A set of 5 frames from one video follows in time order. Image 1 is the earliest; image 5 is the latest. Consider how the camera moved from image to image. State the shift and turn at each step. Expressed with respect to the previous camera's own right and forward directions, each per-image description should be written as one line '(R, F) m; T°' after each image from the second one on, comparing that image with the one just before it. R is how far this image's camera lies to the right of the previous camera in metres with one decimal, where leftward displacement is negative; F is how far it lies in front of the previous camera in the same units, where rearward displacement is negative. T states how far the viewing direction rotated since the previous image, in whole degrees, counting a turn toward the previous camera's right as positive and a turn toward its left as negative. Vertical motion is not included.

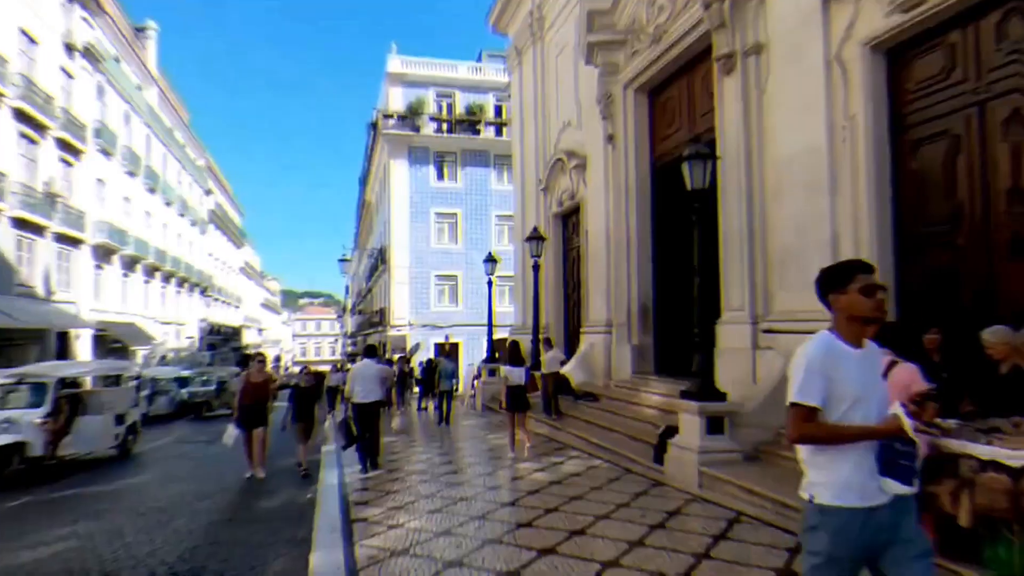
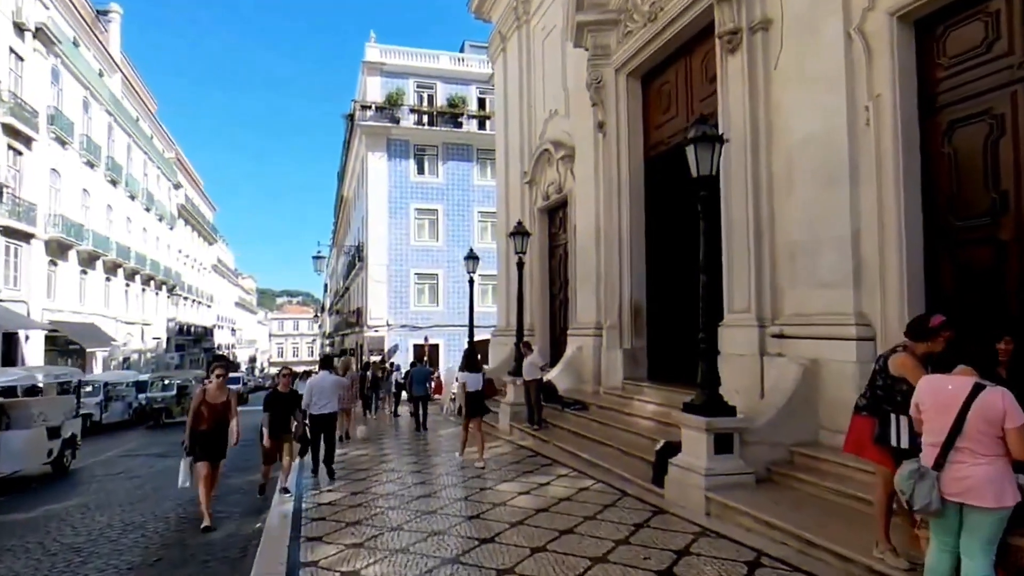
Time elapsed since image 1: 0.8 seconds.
(0.0, +1.0) m; +2°
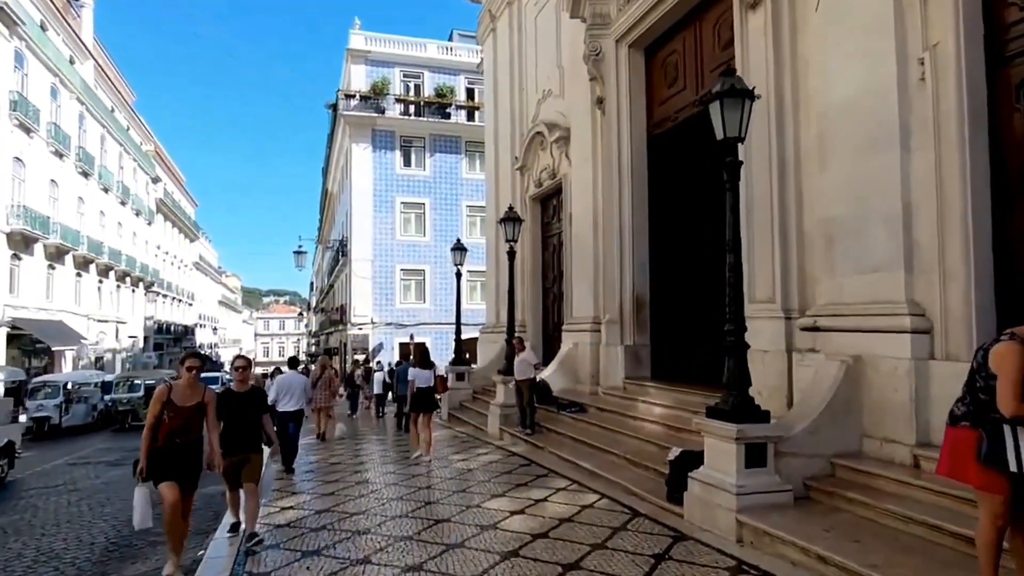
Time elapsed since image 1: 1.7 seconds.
(0.0, +1.1) m; +1°
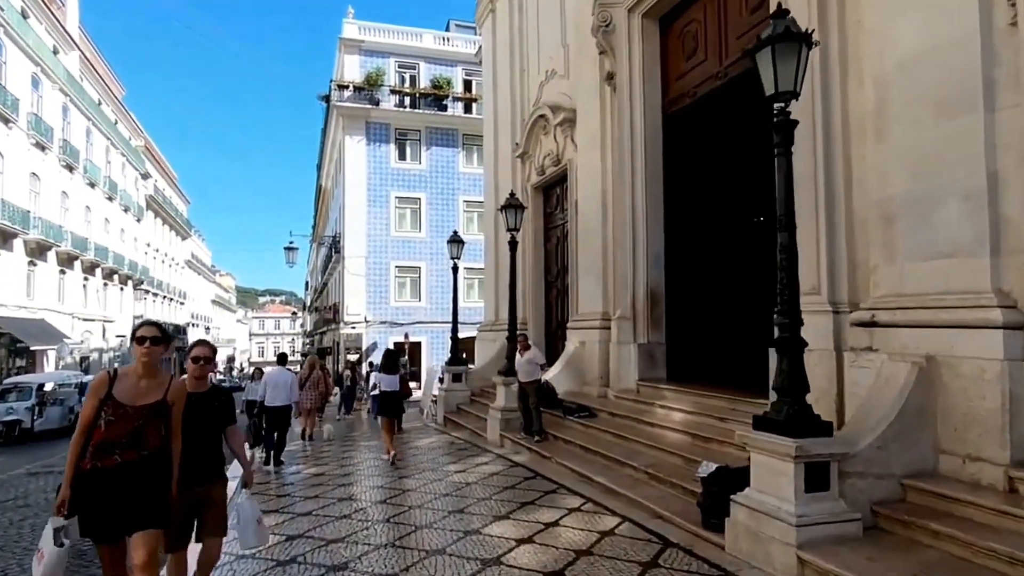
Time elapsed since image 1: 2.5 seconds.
(-0.1, +1.0) m; 0°
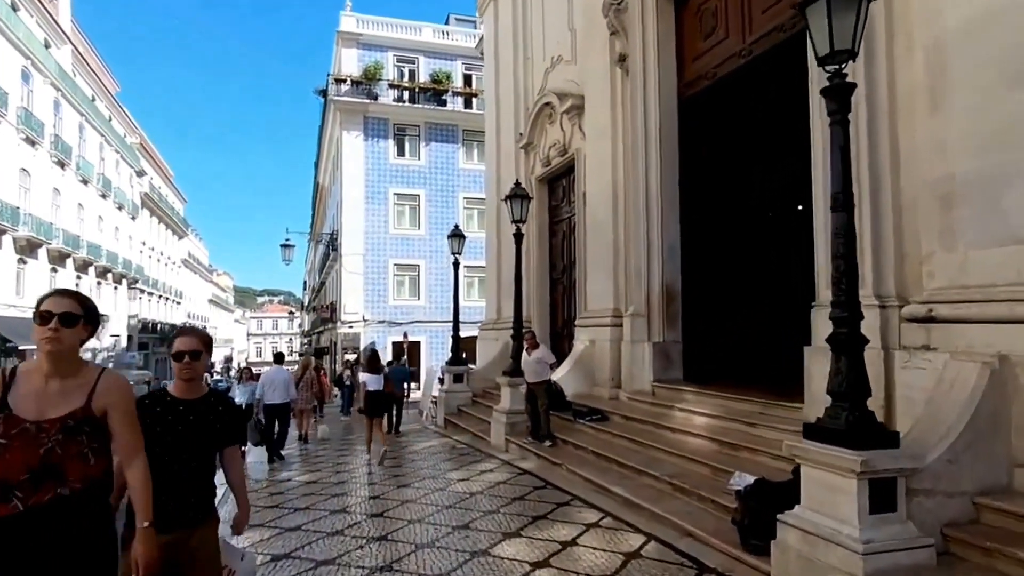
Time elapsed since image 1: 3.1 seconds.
(-0.1, +0.6) m; 0°
